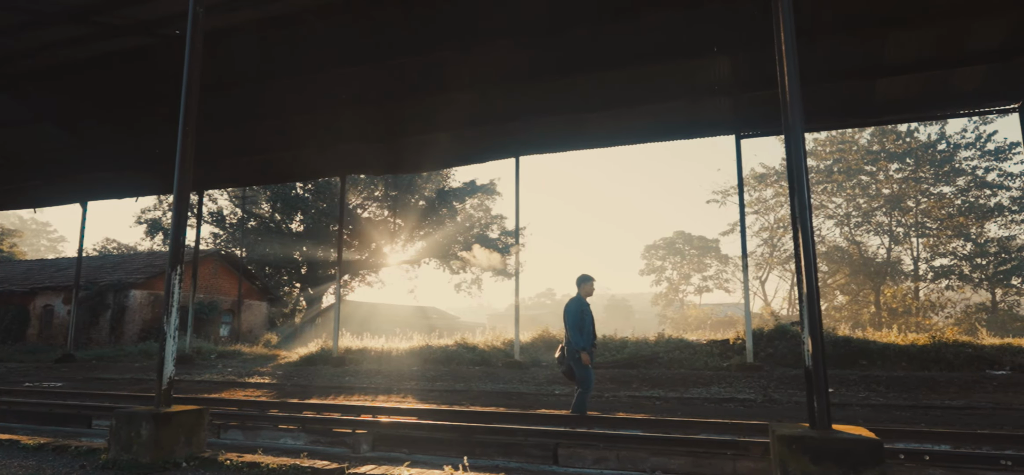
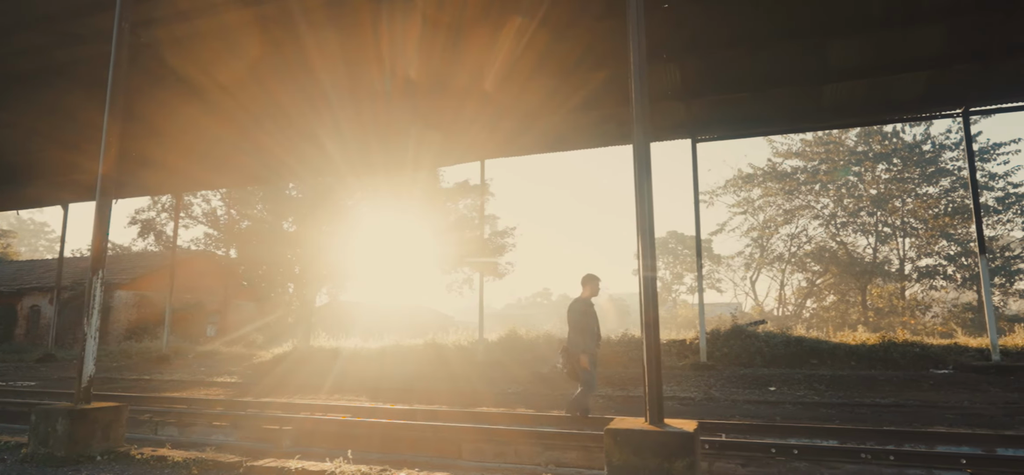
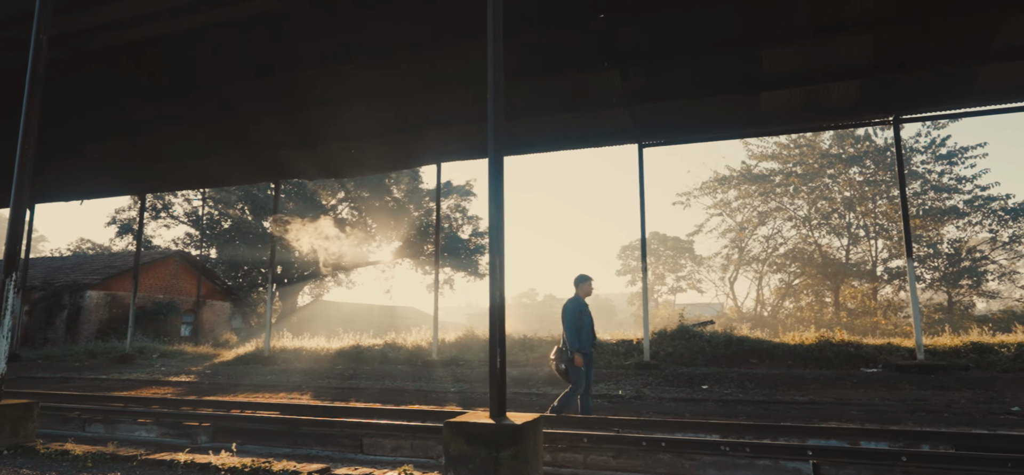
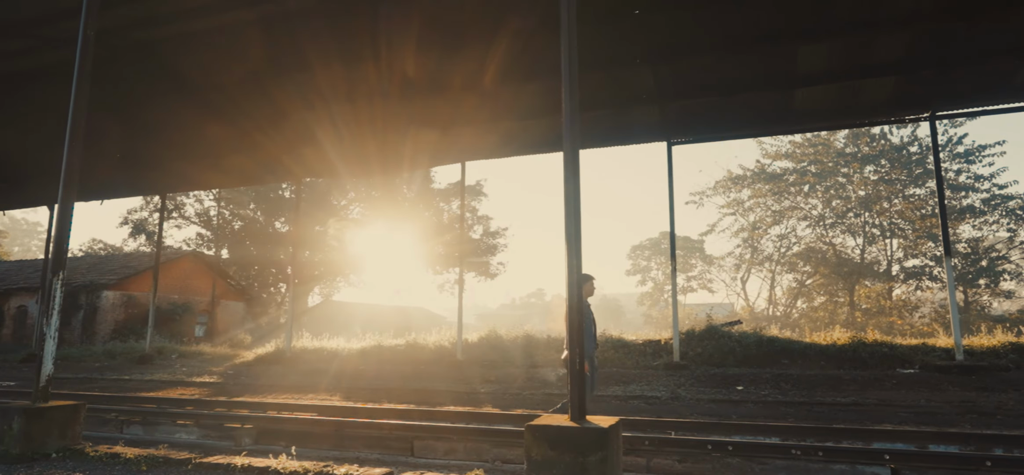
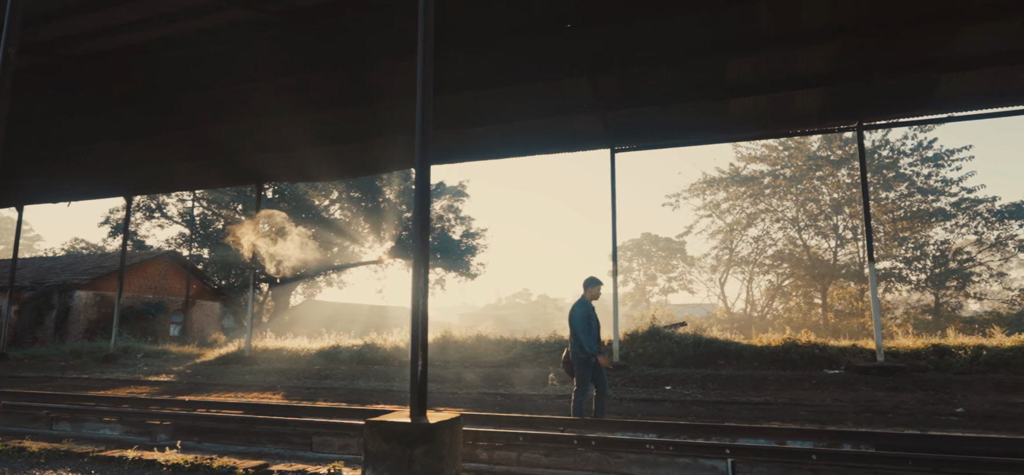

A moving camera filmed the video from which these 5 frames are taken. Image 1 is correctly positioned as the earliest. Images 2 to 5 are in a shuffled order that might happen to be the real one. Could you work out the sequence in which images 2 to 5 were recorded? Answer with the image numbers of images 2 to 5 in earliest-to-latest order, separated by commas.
2, 4, 3, 5
